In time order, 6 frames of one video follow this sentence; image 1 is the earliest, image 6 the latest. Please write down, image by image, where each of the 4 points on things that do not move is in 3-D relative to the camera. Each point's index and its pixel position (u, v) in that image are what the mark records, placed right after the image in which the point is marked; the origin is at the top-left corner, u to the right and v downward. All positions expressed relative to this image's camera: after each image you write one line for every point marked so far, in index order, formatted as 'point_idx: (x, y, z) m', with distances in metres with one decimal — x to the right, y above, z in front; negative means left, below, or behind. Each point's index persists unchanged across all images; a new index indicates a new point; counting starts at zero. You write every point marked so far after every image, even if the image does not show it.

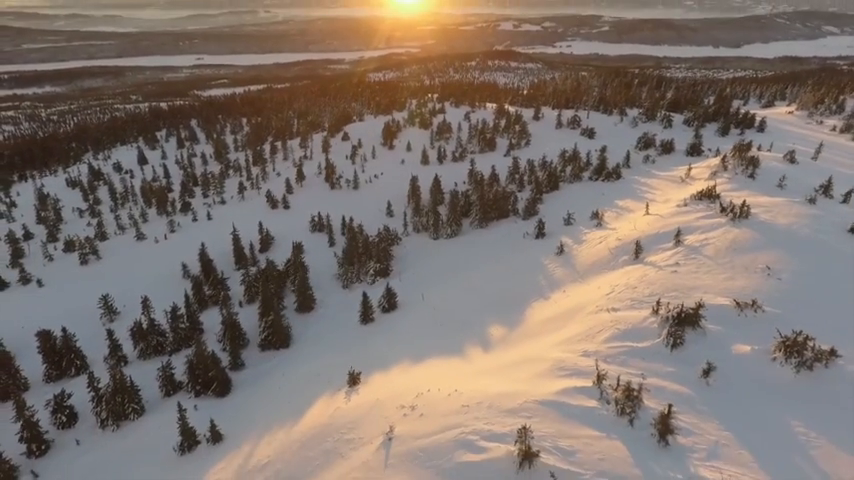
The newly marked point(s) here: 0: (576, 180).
0: (+5.5, +2.2, +19.7) m
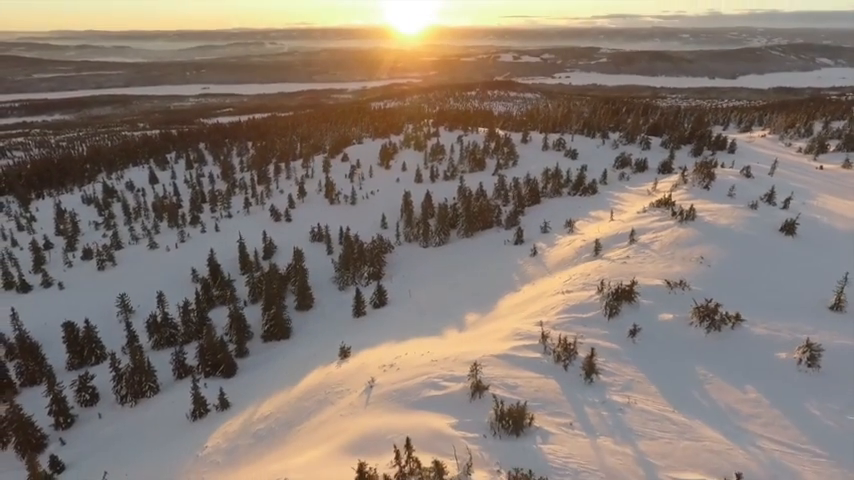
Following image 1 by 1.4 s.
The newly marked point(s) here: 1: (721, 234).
0: (+5.1, +1.8, +21.3) m
1: (+6.5, +0.1, +11.9) m
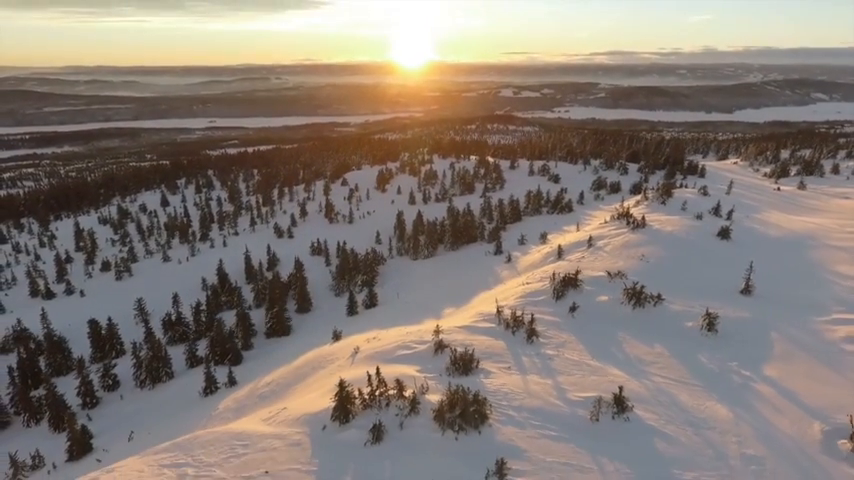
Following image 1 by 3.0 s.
0: (+4.7, +1.2, +23.3) m
1: (+6.1, 0.0, +13.8) m
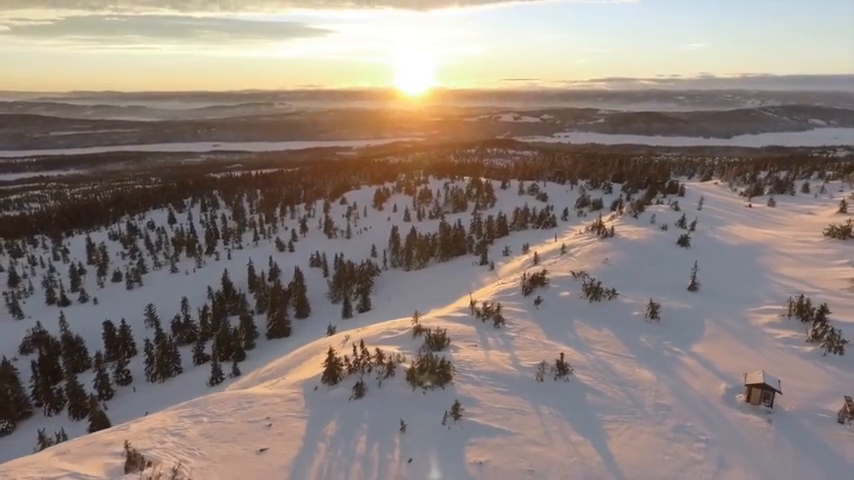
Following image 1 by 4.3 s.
0: (+4.4, +0.6, +24.8) m
1: (+5.7, -0.2, +15.3) m
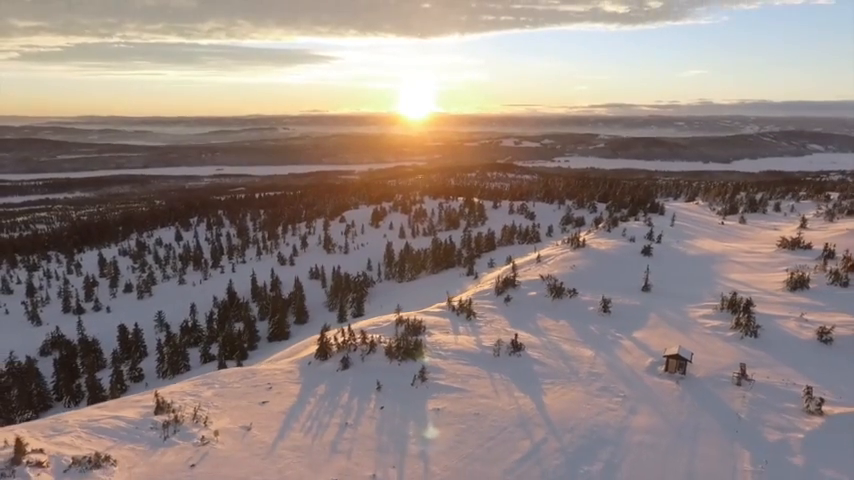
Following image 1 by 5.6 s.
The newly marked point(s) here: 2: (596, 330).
0: (+4.0, -0.1, +26.5) m
1: (+5.3, -0.5, +16.9) m
2: (+3.5, -1.9, +11.3) m
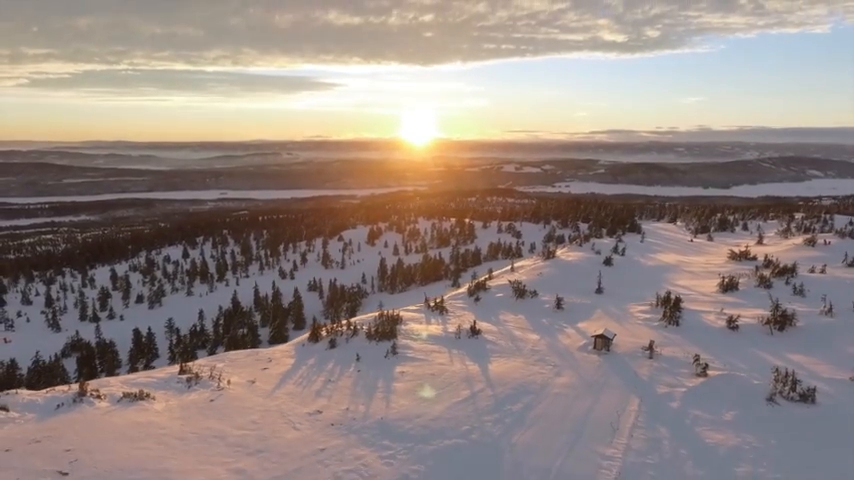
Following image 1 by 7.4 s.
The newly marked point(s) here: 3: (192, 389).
0: (+3.5, -1.0, +28.5) m
1: (+4.7, -0.9, +19.0) m
2: (+3.0, -2.0, +13.3) m
3: (-3.7, -2.4, +8.6) m
